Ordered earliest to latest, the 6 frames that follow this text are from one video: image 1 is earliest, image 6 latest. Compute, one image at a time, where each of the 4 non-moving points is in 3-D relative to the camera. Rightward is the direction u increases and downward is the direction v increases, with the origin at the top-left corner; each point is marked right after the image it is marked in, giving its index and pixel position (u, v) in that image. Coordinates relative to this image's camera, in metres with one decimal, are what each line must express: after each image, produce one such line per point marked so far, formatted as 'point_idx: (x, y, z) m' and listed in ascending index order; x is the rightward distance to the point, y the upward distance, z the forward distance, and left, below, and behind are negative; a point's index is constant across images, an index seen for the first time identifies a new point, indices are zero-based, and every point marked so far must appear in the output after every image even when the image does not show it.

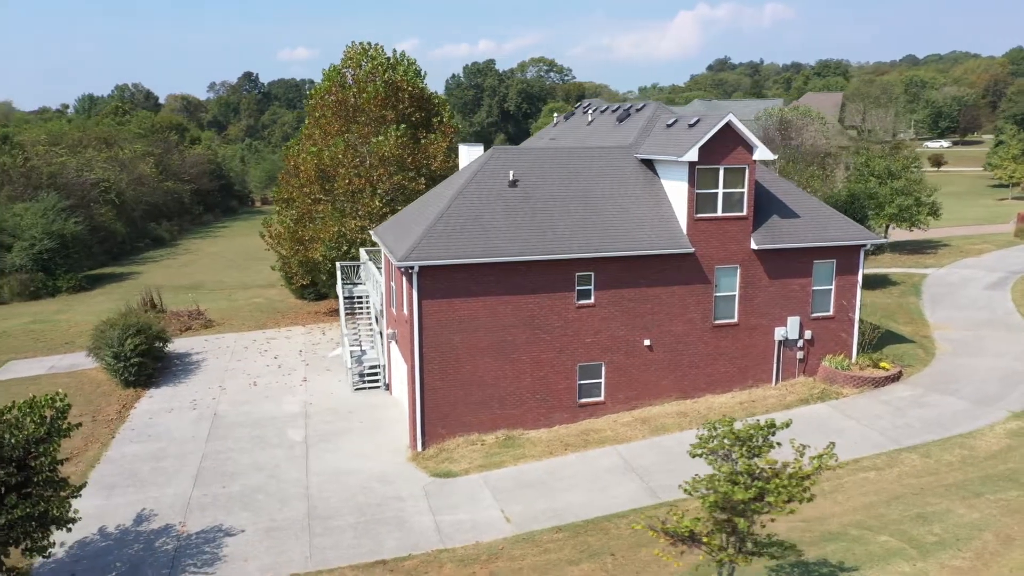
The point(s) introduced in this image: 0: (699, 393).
0: (+4.4, -2.4, +19.2) m
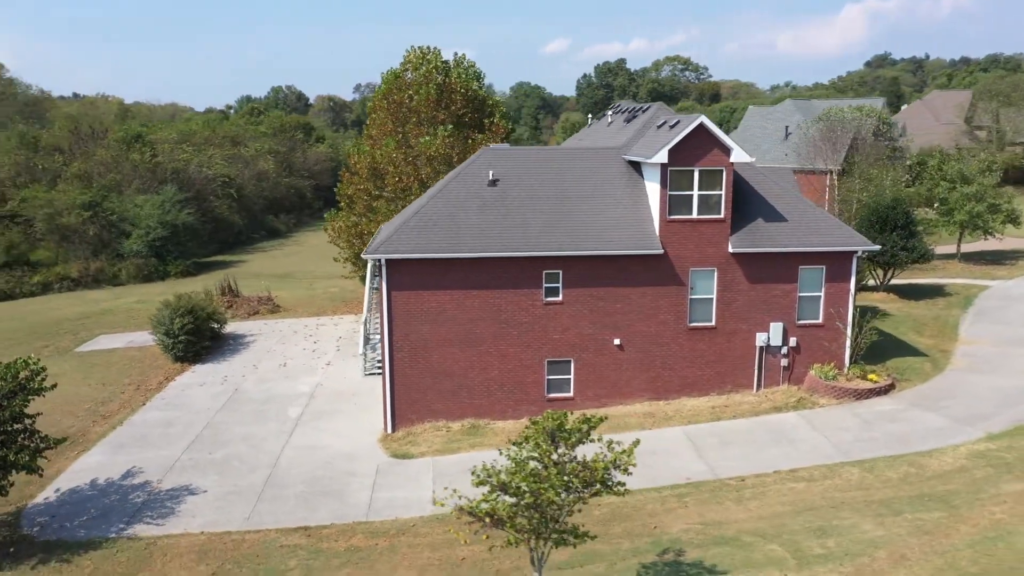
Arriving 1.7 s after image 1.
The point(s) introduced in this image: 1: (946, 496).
0: (+3.8, -2.5, +19.2) m
1: (+7.3, -3.5, +13.8) m
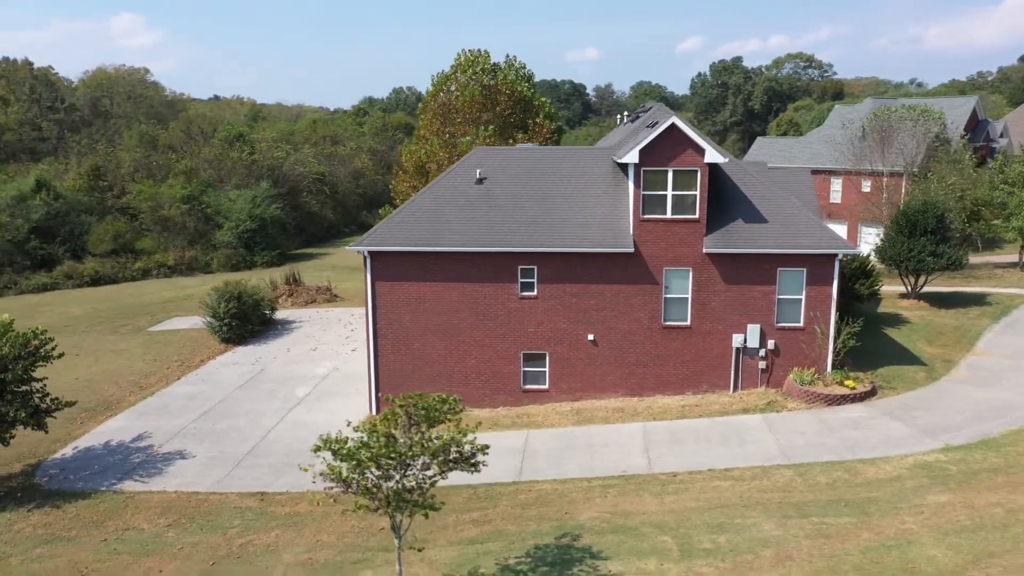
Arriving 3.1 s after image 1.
0: (+3.2, -2.5, +19.5) m
1: (+5.8, -3.5, +13.6) m
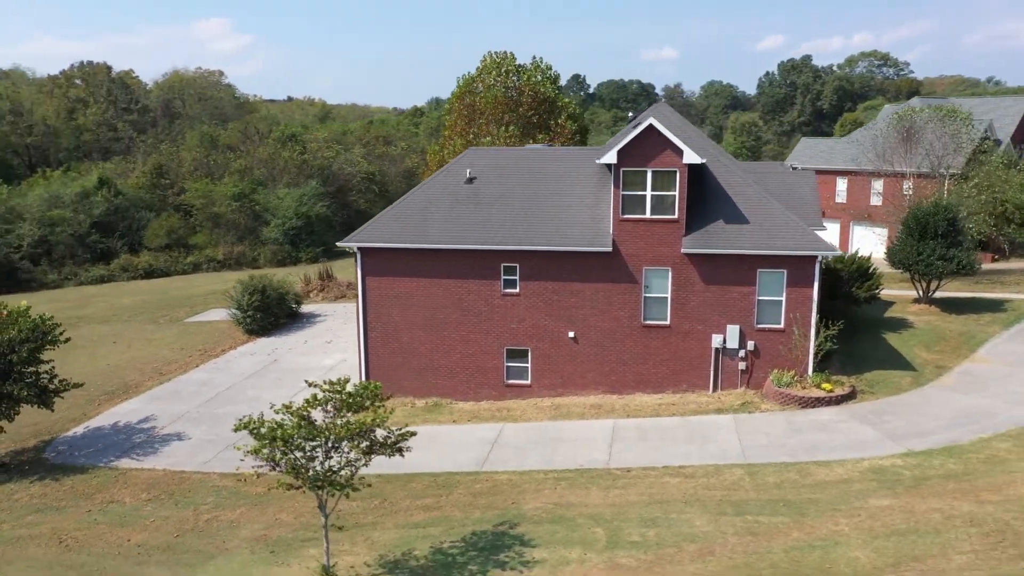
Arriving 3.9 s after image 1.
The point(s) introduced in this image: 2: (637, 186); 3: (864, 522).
0: (+2.8, -2.4, +19.7) m
1: (+4.8, -3.6, +13.6) m
2: (+2.9, +2.3, +18.9) m
3: (+5.5, -3.7, +12.8) m
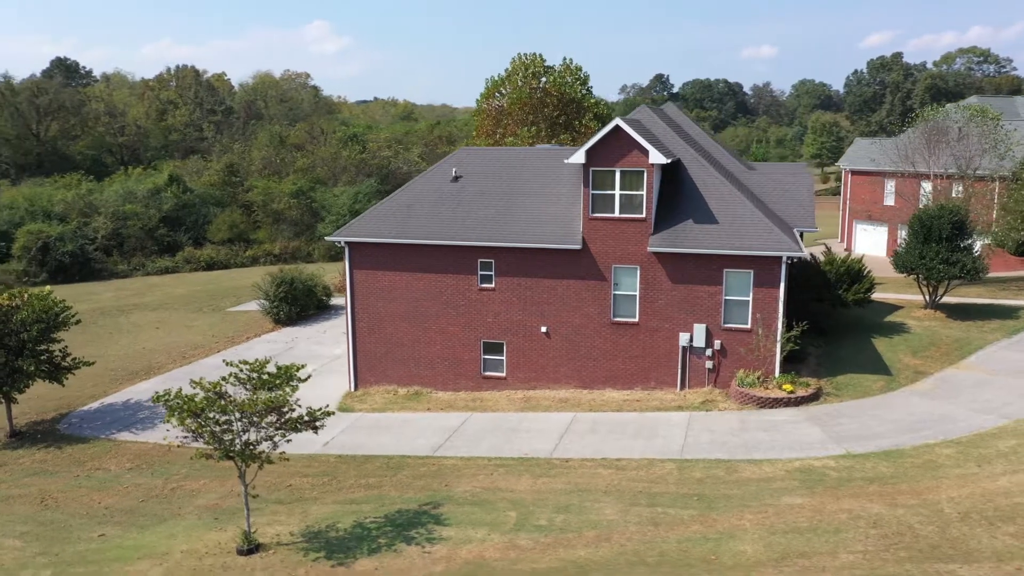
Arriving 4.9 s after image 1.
0: (+2.1, -2.4, +20.1) m
1: (+3.5, -3.5, +13.8) m
2: (+2.2, +2.4, +19.3) m
3: (+4.0, -3.6, +13.0) m
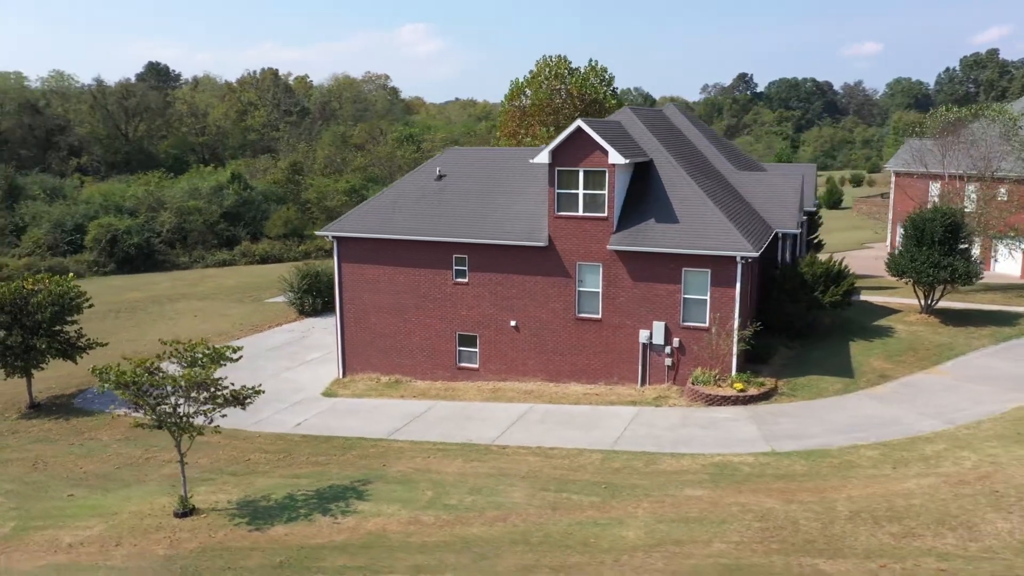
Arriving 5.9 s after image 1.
0: (+1.3, -2.3, +20.7) m
1: (+2.0, -3.5, +14.3) m
2: (+1.4, +2.5, +19.8) m
3: (+2.4, -3.6, +13.4) m
